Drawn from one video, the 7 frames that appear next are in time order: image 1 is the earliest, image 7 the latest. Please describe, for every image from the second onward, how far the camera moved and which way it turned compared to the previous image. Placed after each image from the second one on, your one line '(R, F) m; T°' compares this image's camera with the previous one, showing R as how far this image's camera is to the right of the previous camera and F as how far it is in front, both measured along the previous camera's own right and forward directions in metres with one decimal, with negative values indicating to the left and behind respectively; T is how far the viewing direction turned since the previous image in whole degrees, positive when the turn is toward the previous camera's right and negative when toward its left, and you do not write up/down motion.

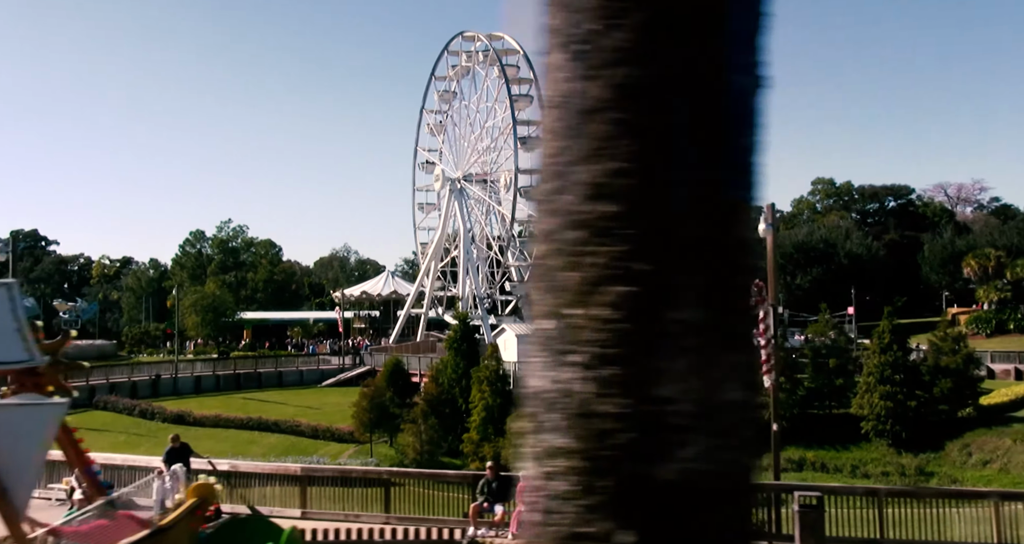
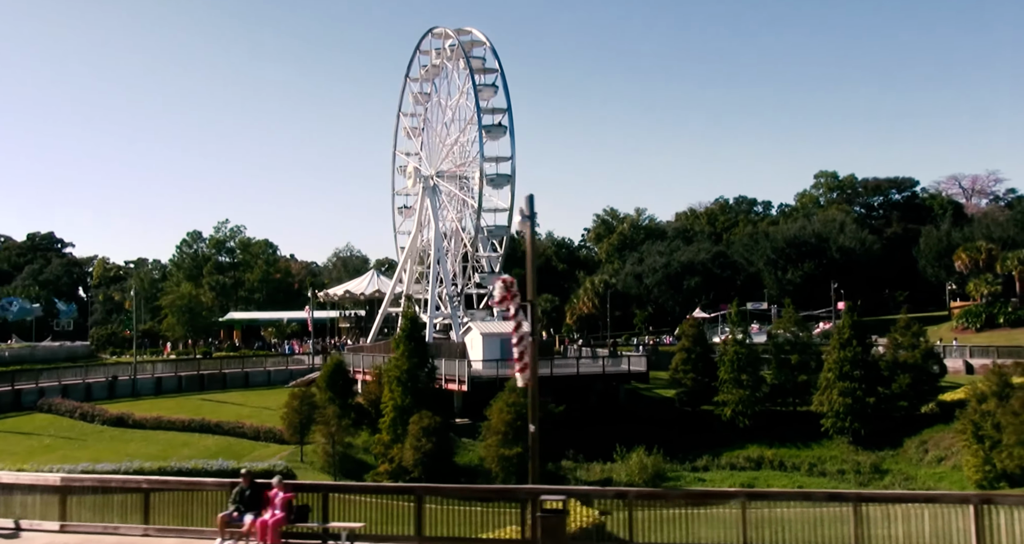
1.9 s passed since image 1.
(+2.8, +0.5) m; -1°
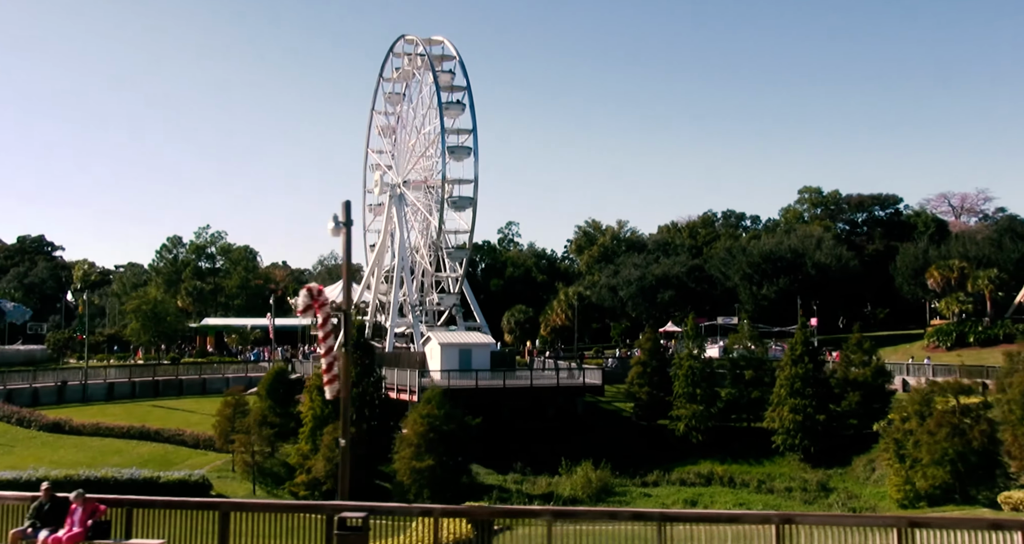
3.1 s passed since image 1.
(+1.8, +0.3) m; 0°
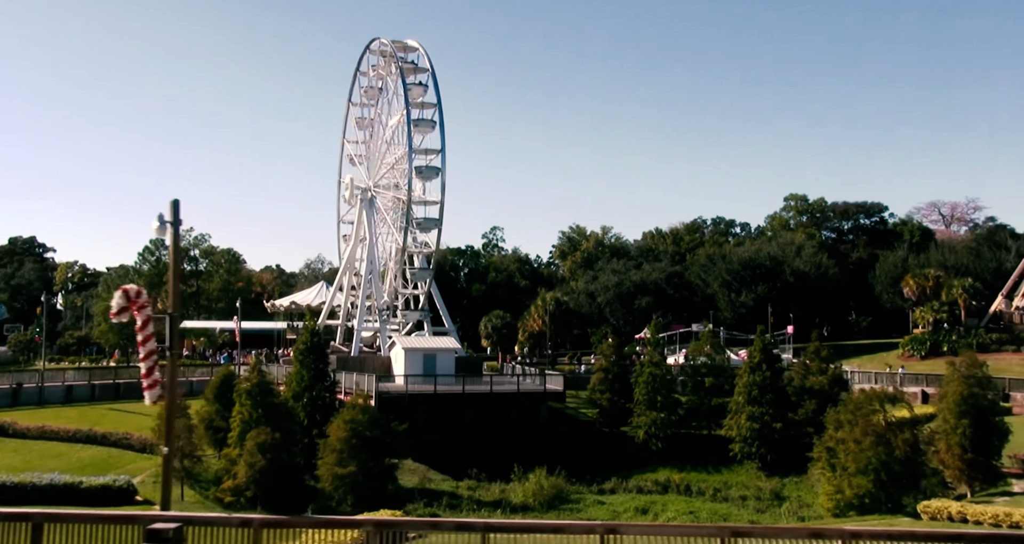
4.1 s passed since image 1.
(+1.6, +0.3) m; 0°
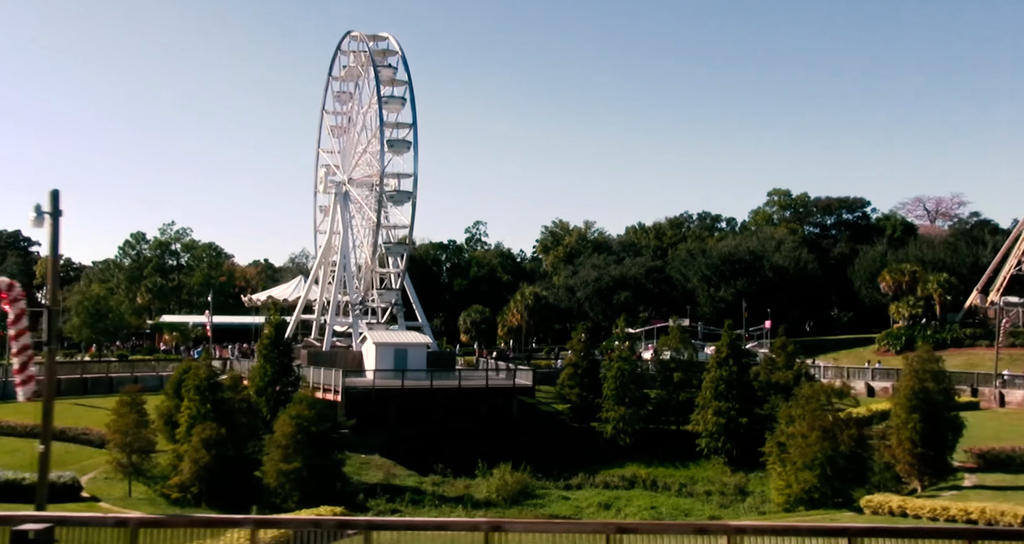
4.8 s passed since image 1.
(+0.9, +0.2) m; +1°
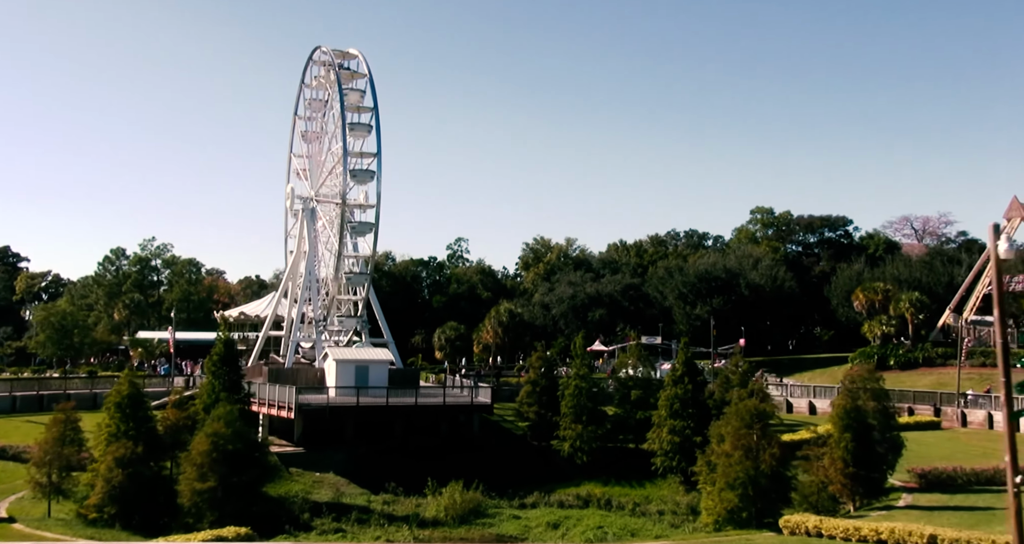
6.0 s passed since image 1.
(+1.6, +0.3) m; 0°
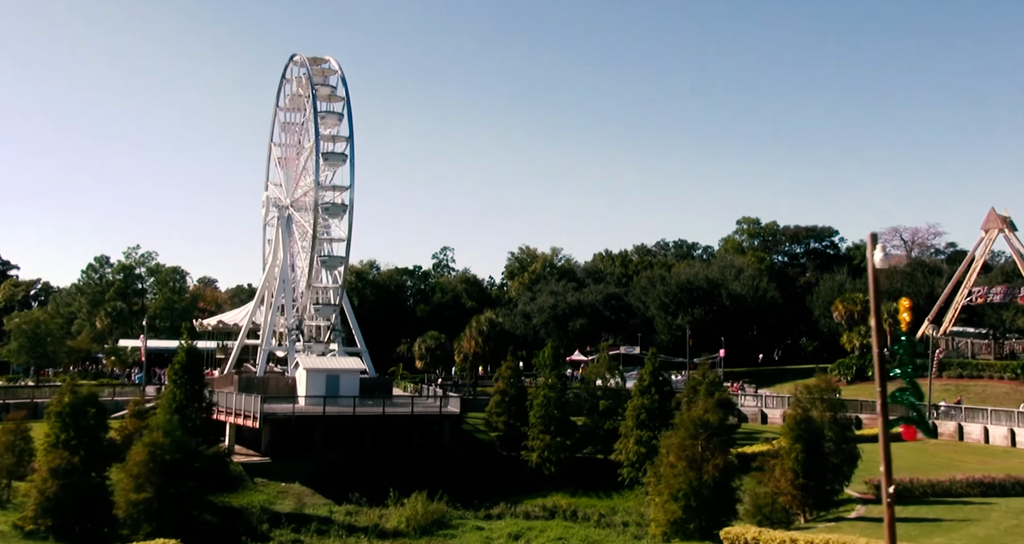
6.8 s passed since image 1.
(+1.1, +0.2) m; 0°
